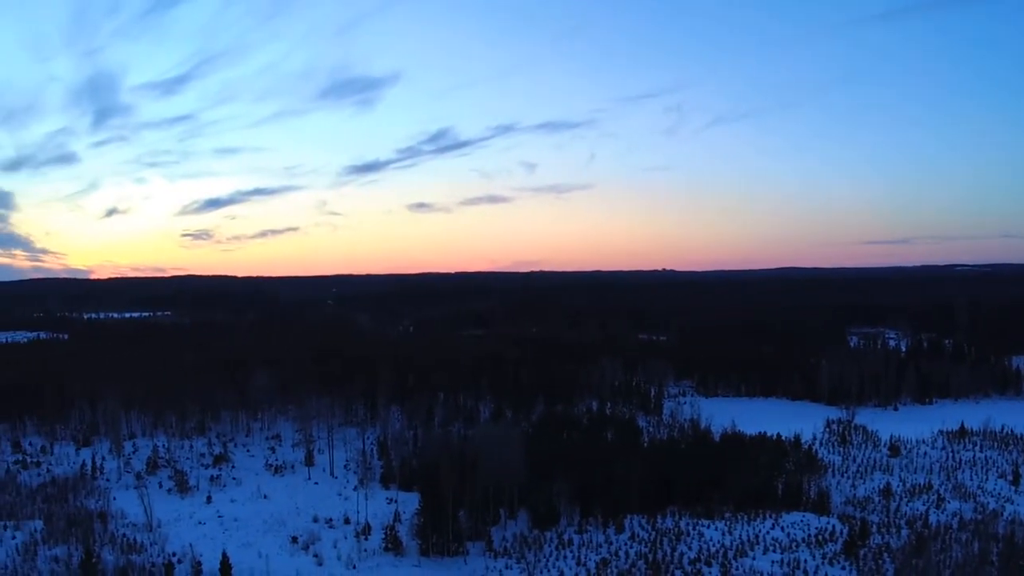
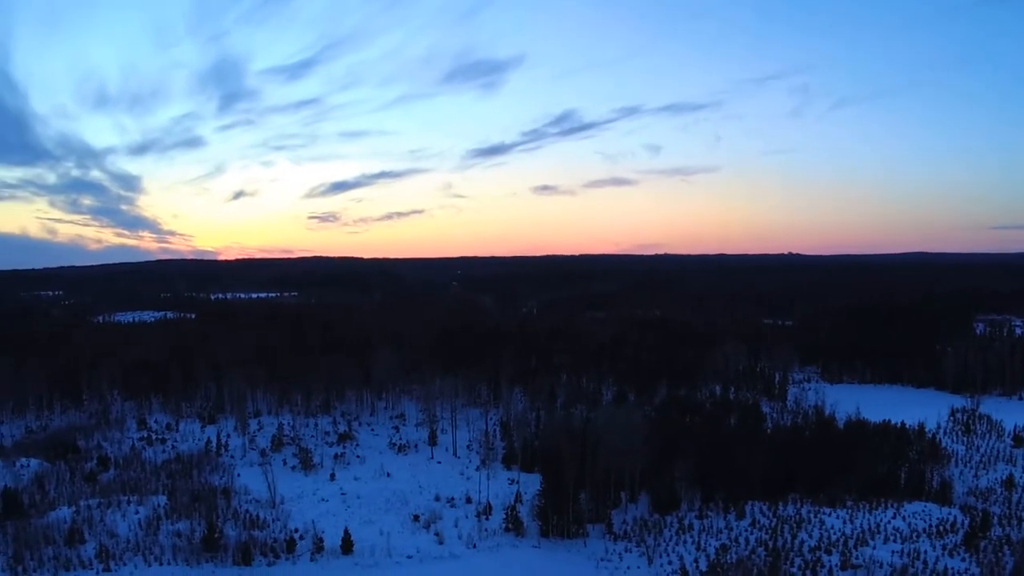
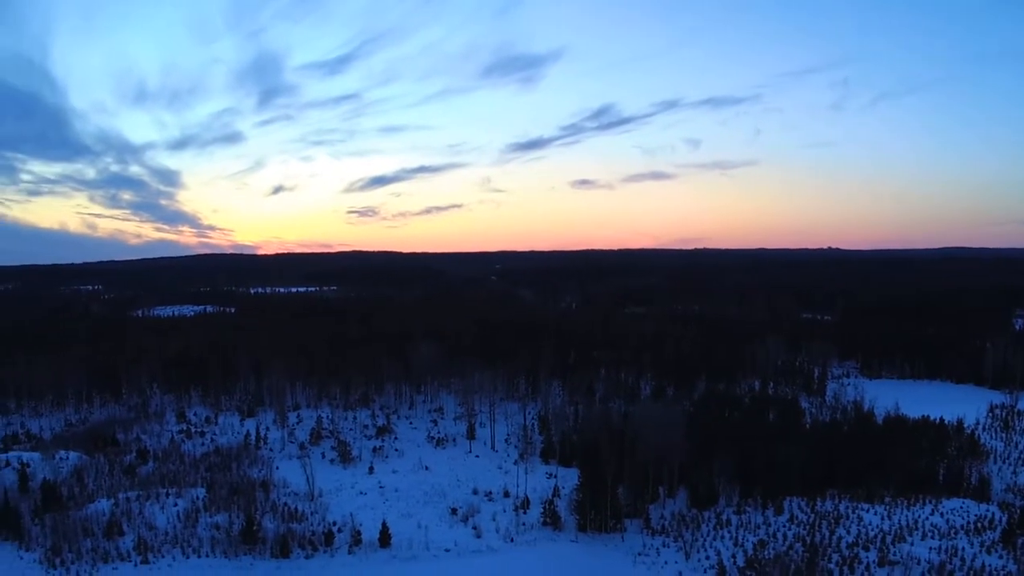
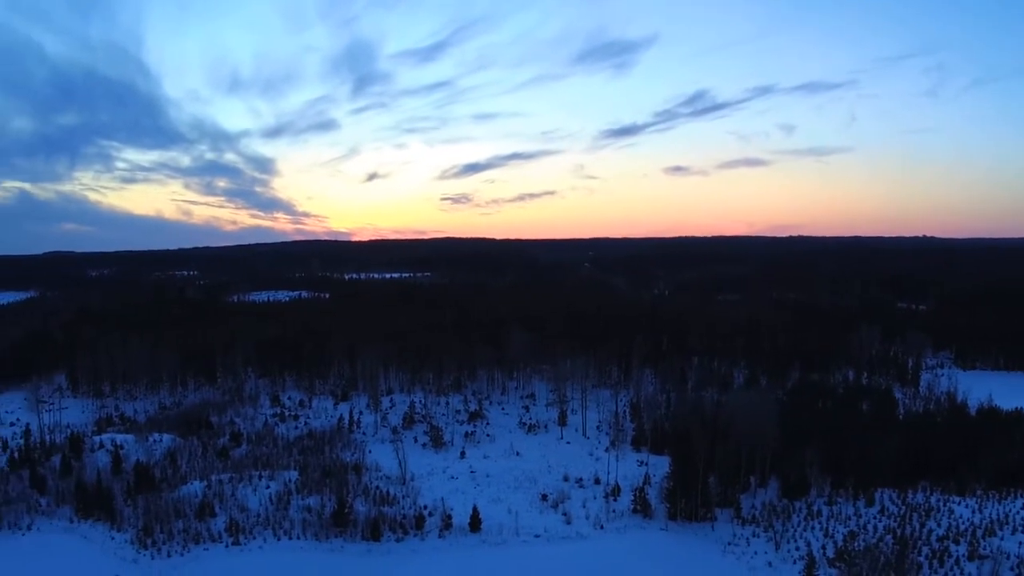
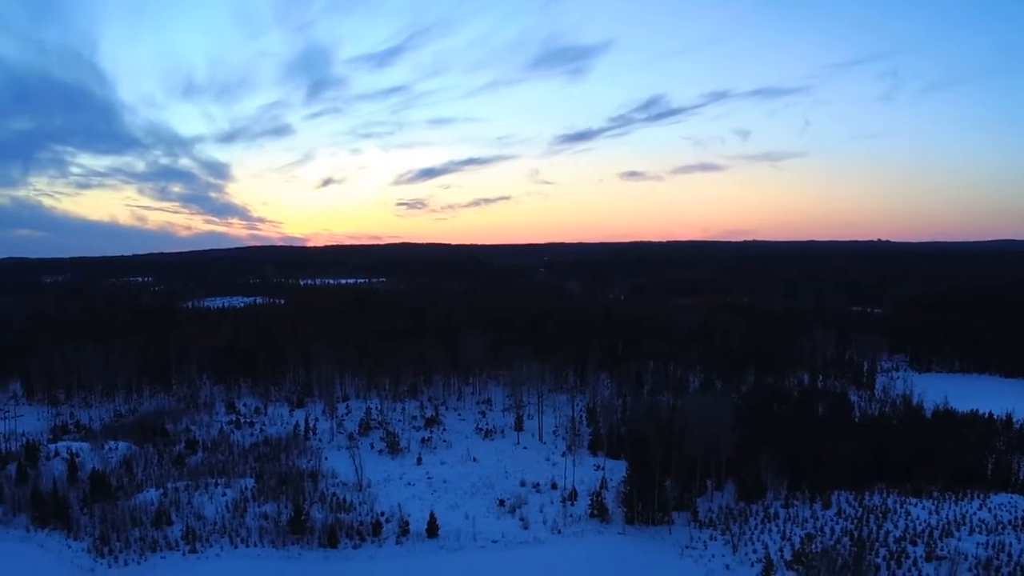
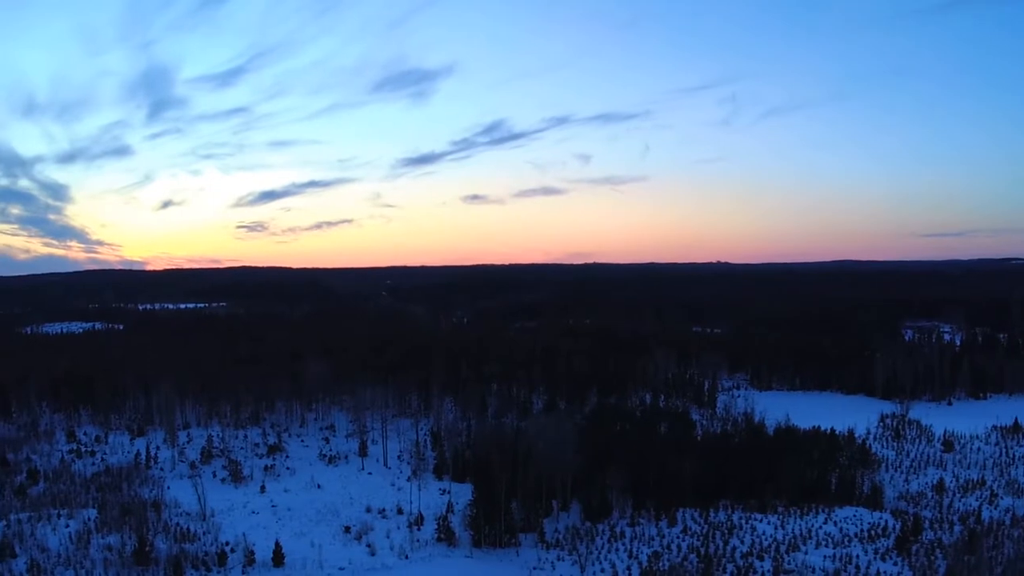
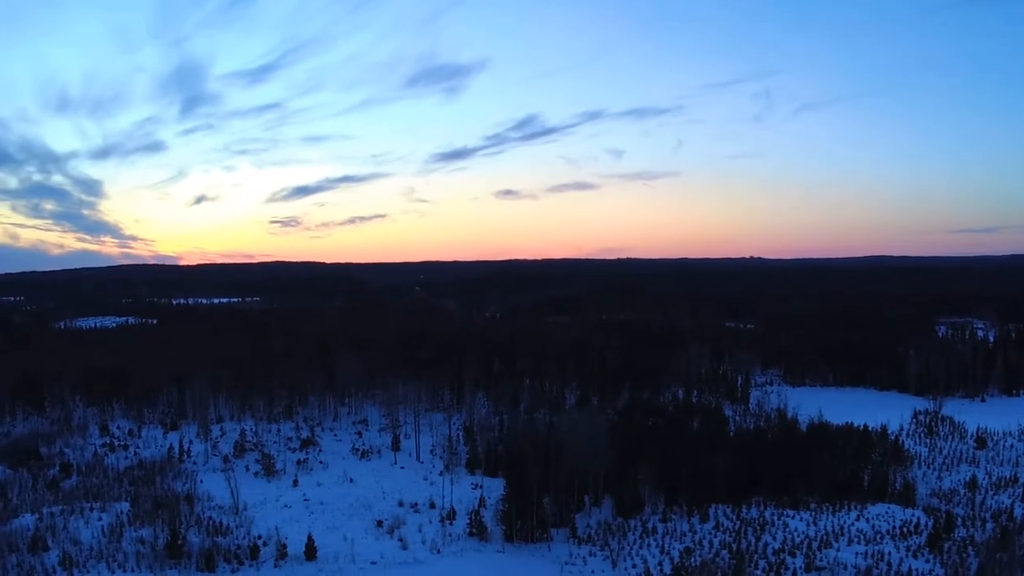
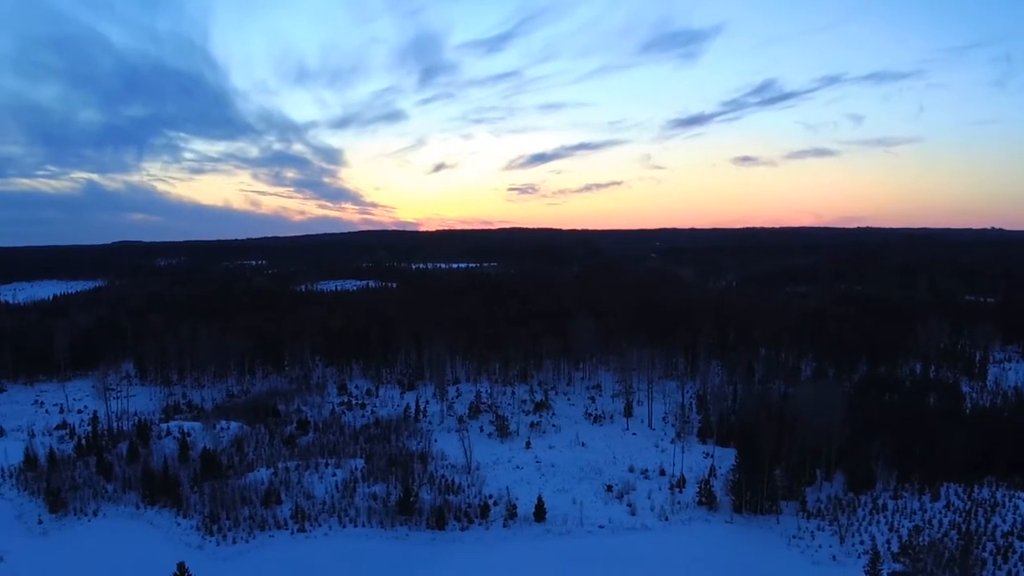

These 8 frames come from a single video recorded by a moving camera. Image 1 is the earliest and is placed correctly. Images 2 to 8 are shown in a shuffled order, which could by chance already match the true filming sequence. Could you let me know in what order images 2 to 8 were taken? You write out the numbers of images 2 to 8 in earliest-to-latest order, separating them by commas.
6, 7, 2, 3, 5, 4, 8
